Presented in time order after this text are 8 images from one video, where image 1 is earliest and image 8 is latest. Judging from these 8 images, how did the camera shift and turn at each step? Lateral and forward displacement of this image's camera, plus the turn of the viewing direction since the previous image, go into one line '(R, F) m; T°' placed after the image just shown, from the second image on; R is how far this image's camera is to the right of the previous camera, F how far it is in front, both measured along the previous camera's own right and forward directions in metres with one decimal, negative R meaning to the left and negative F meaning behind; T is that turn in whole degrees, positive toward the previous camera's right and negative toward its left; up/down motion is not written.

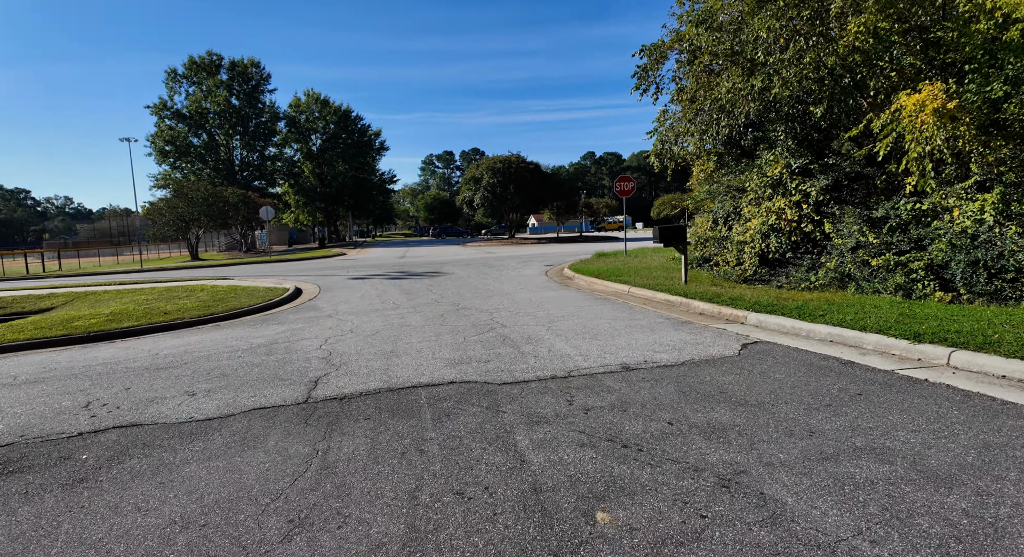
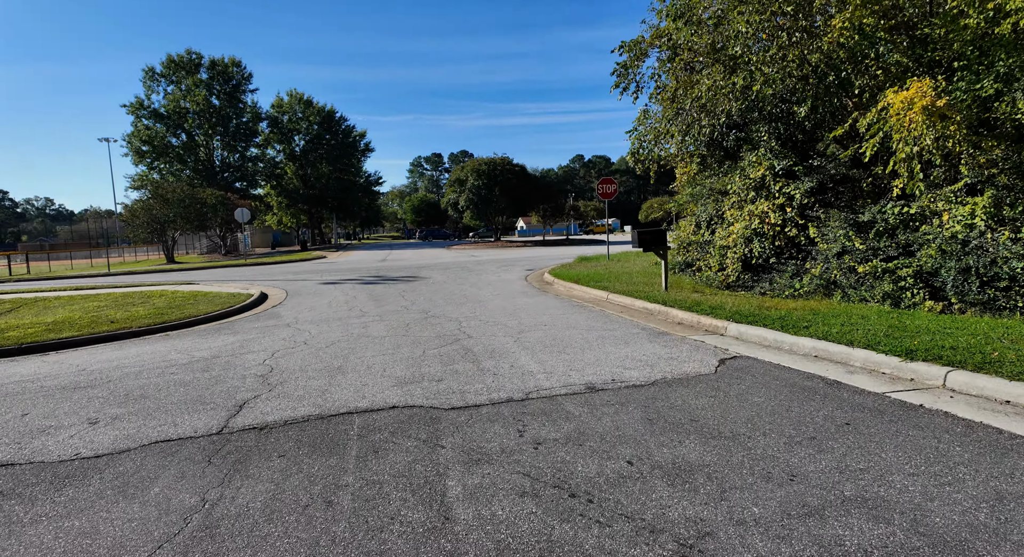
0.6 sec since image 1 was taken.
(+0.3, +0.5) m; +1°
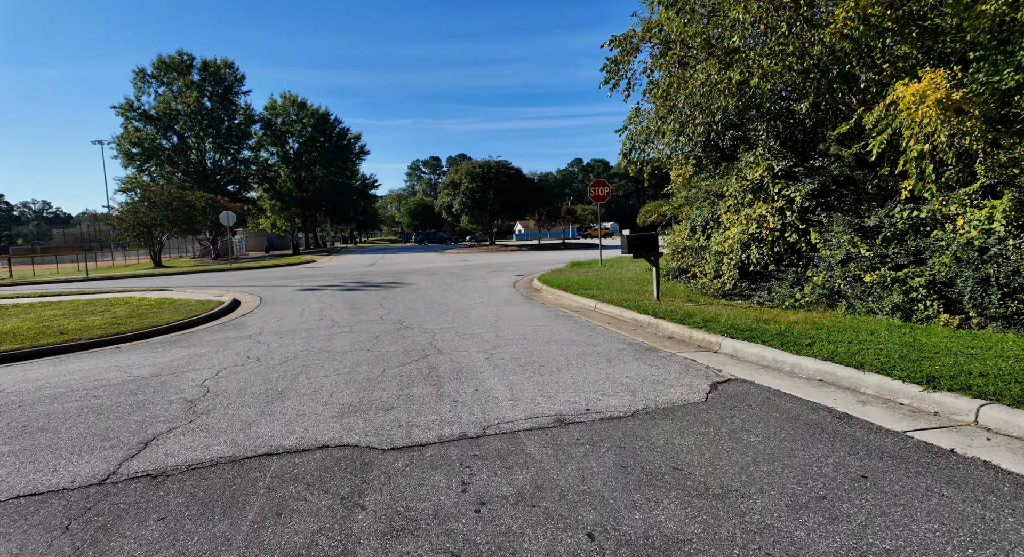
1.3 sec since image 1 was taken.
(+0.3, +0.7) m; 0°
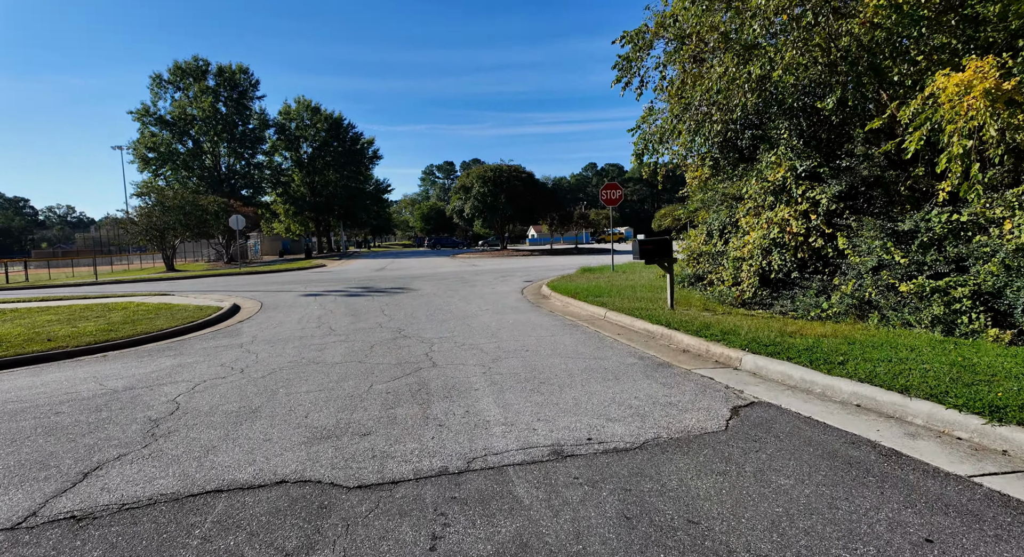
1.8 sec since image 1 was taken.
(+0.1, +0.5) m; -1°
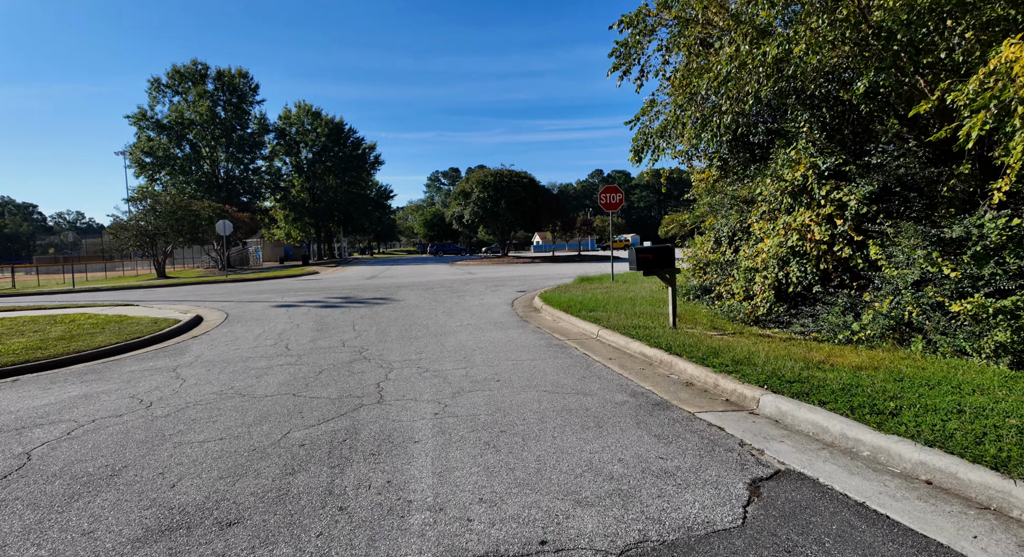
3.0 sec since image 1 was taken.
(+0.4, +1.2) m; -1°
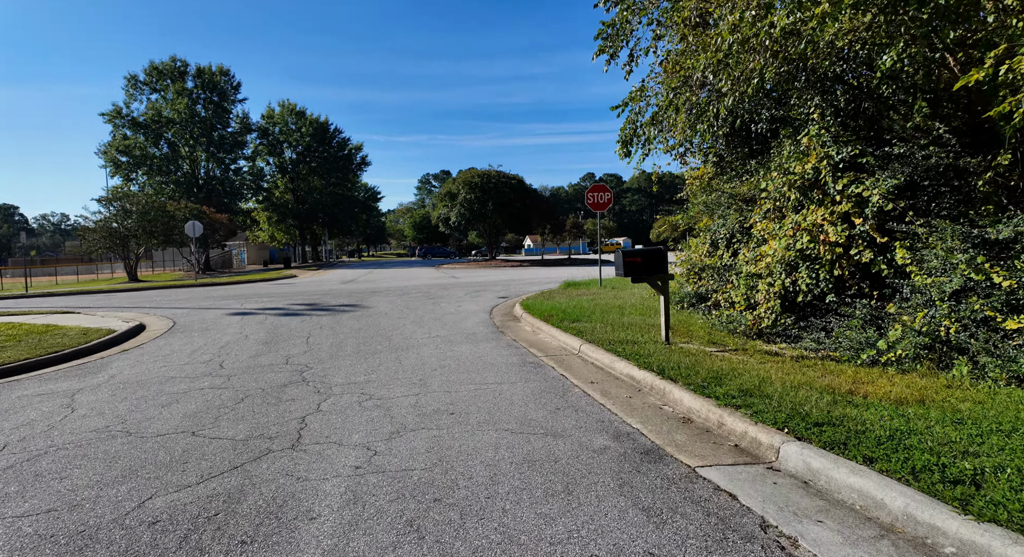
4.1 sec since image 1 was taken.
(+0.3, +1.1) m; +1°
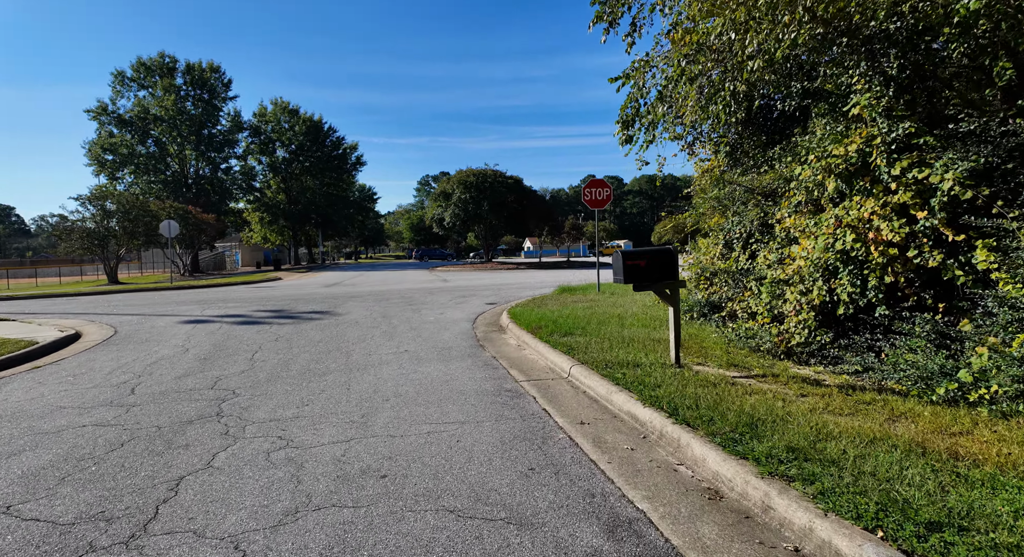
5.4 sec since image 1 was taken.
(+0.3, +1.3) m; 0°
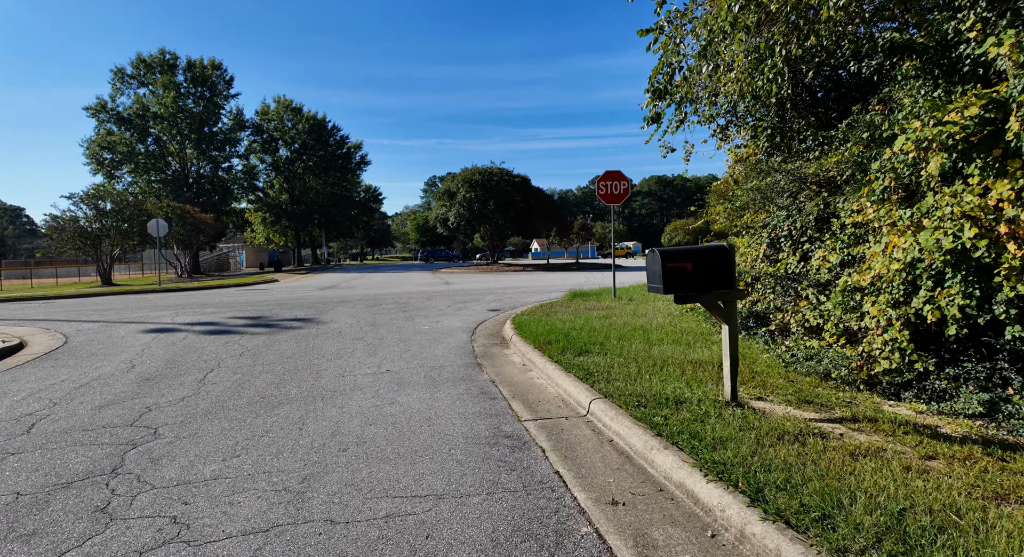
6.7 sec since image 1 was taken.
(0.0, +1.4) m; -1°
